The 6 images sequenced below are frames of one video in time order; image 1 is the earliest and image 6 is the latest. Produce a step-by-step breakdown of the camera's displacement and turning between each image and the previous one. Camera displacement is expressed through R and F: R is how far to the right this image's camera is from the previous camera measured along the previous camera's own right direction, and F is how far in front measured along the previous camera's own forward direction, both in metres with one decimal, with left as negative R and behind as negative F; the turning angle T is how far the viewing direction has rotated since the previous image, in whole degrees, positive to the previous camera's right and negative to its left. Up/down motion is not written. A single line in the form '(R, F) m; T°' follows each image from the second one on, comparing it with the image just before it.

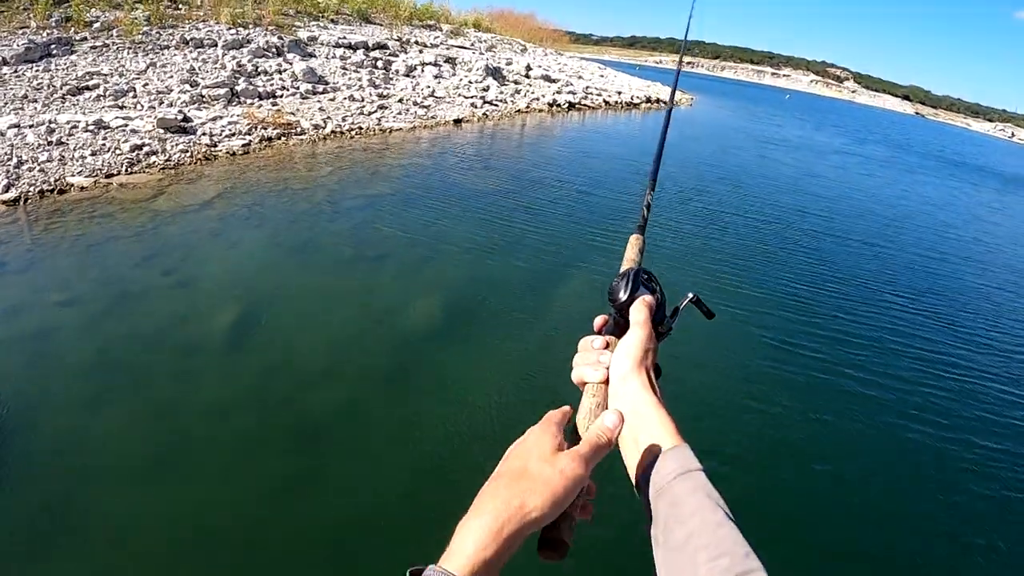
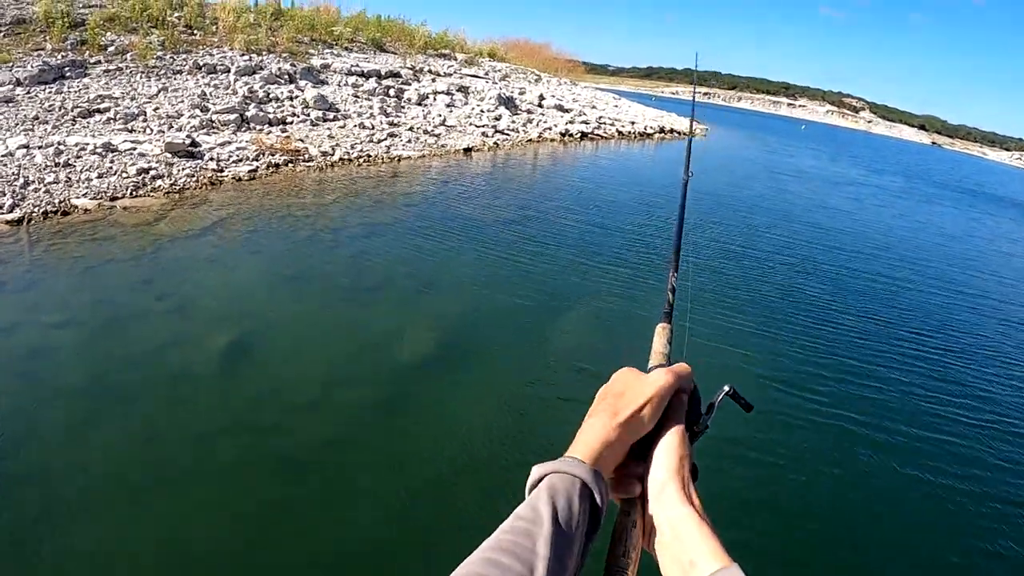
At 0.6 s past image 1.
(+0.1, +0.3) m; -1°
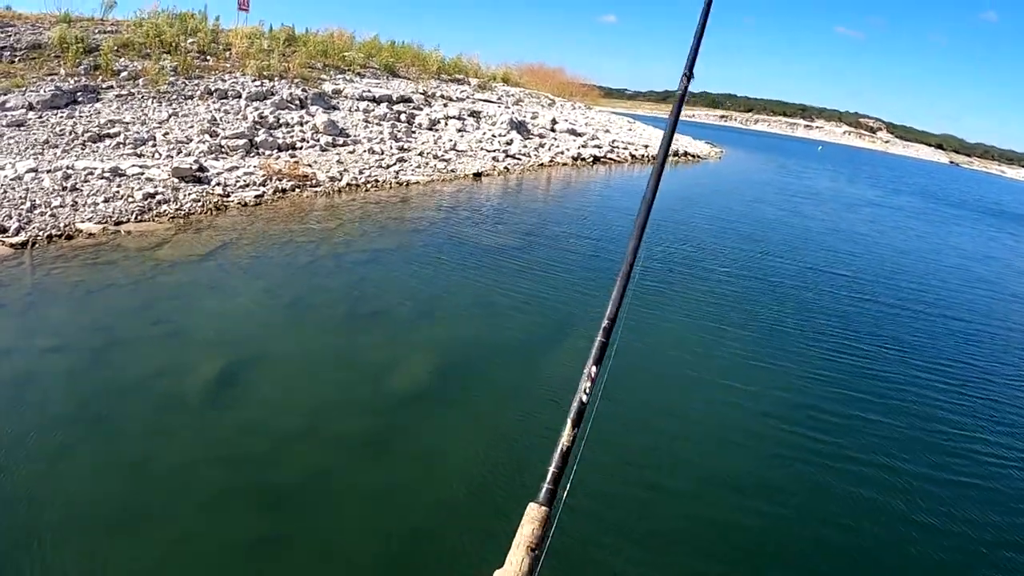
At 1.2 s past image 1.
(0.0, +0.3) m; -1°
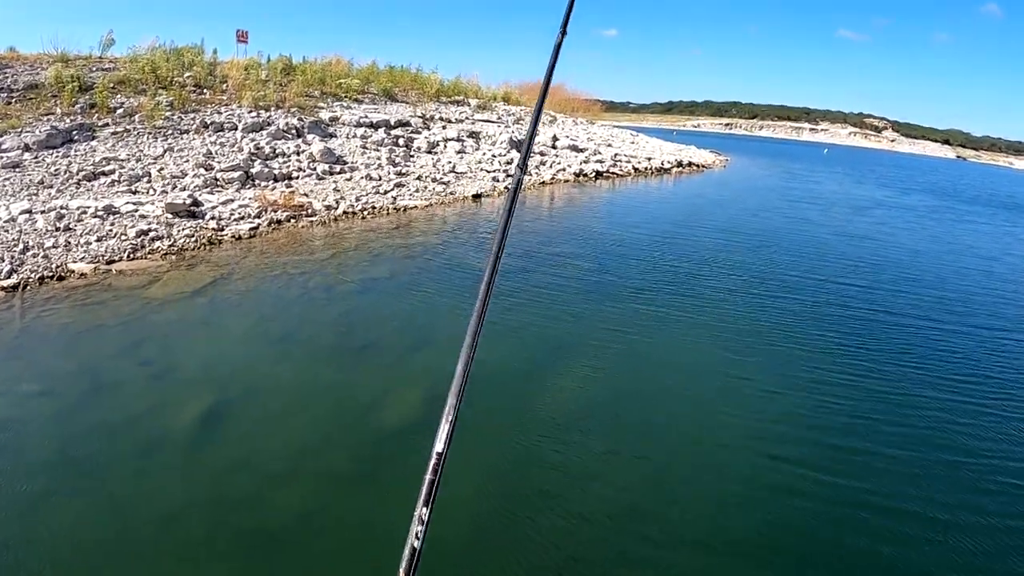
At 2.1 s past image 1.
(+0.1, +0.3) m; -1°
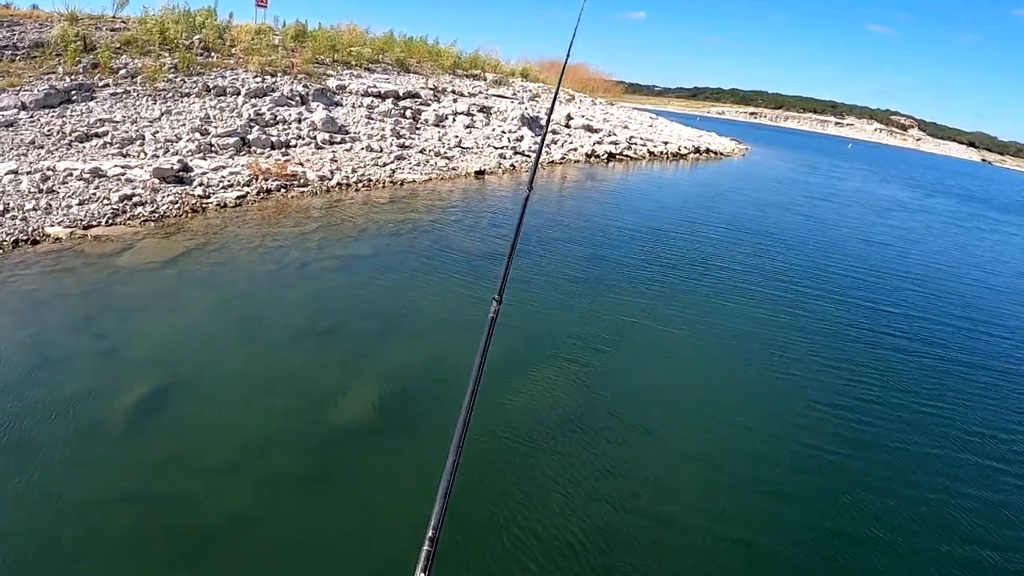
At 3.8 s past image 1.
(+0.3, +0.6) m; -2°
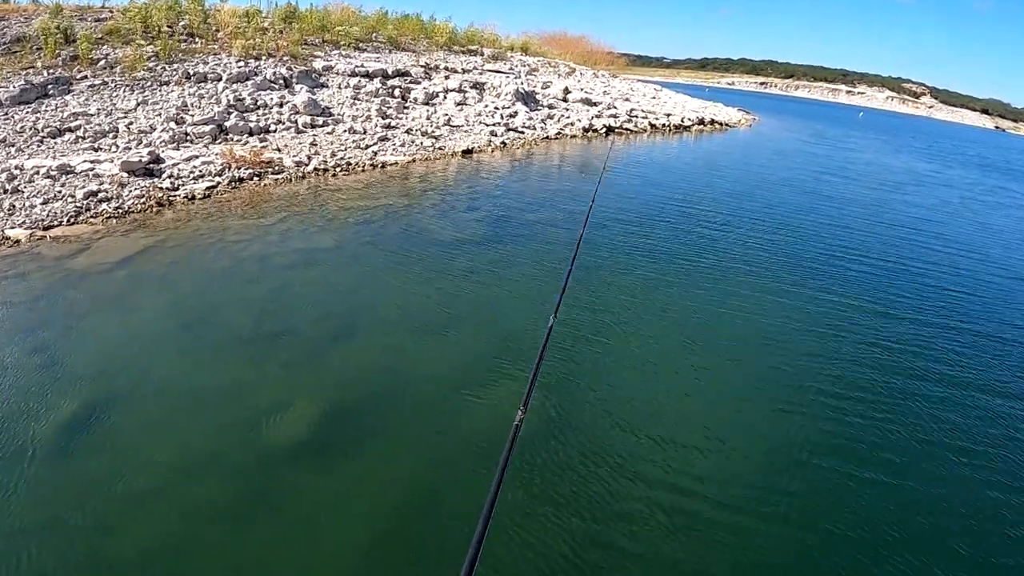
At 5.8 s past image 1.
(+0.4, +0.6) m; -2°
